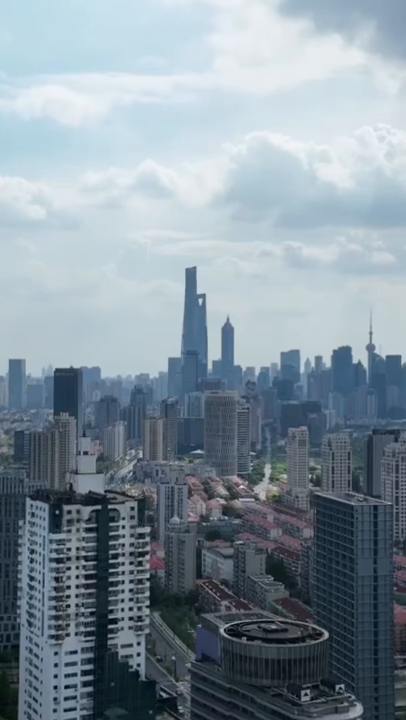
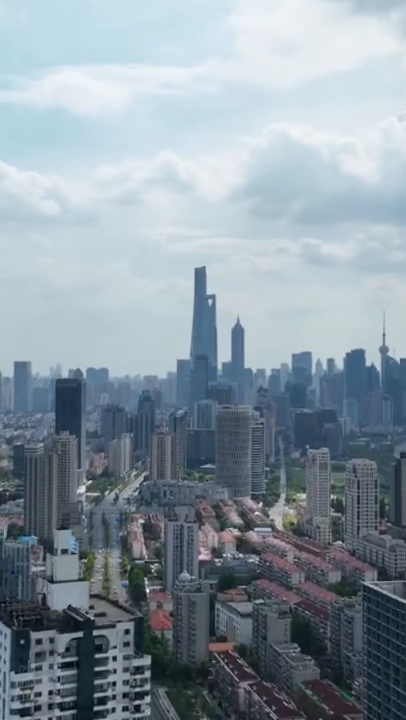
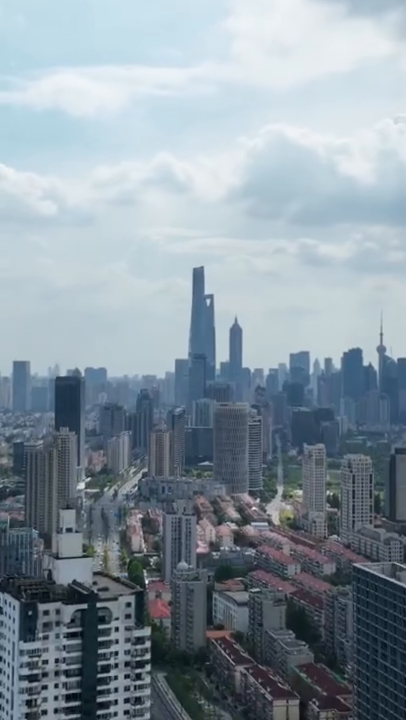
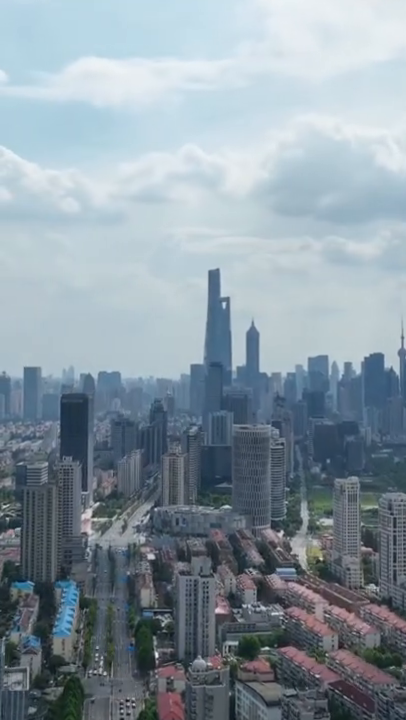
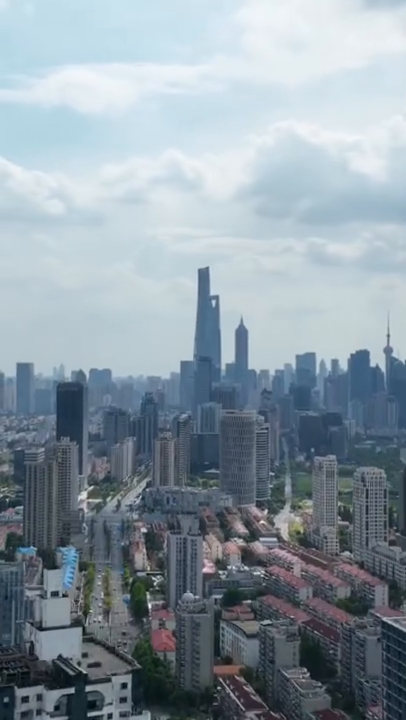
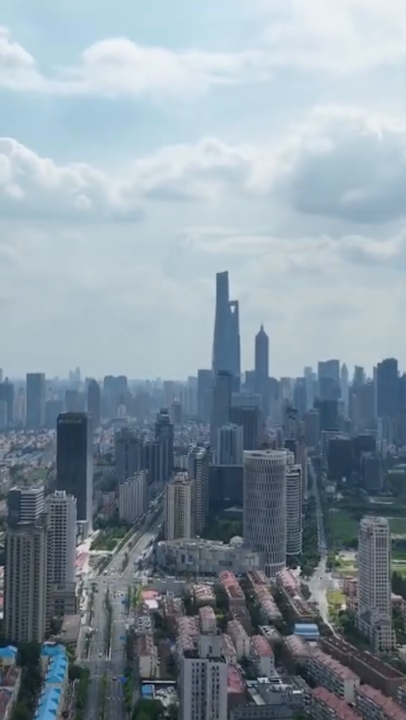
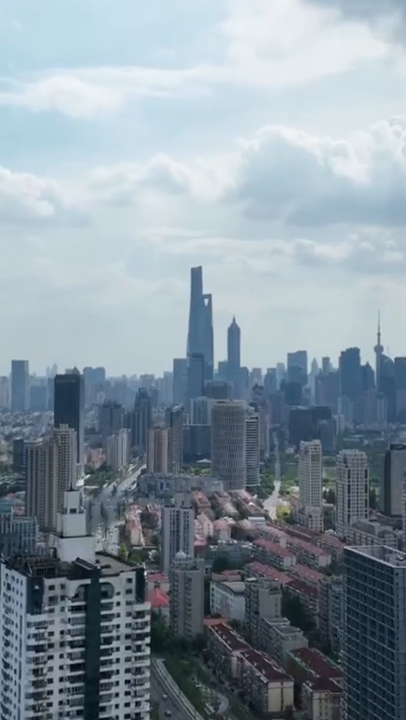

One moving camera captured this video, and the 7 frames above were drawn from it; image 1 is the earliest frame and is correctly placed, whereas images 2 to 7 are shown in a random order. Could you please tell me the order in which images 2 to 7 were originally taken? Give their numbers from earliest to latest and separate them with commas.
7, 3, 2, 5, 4, 6
